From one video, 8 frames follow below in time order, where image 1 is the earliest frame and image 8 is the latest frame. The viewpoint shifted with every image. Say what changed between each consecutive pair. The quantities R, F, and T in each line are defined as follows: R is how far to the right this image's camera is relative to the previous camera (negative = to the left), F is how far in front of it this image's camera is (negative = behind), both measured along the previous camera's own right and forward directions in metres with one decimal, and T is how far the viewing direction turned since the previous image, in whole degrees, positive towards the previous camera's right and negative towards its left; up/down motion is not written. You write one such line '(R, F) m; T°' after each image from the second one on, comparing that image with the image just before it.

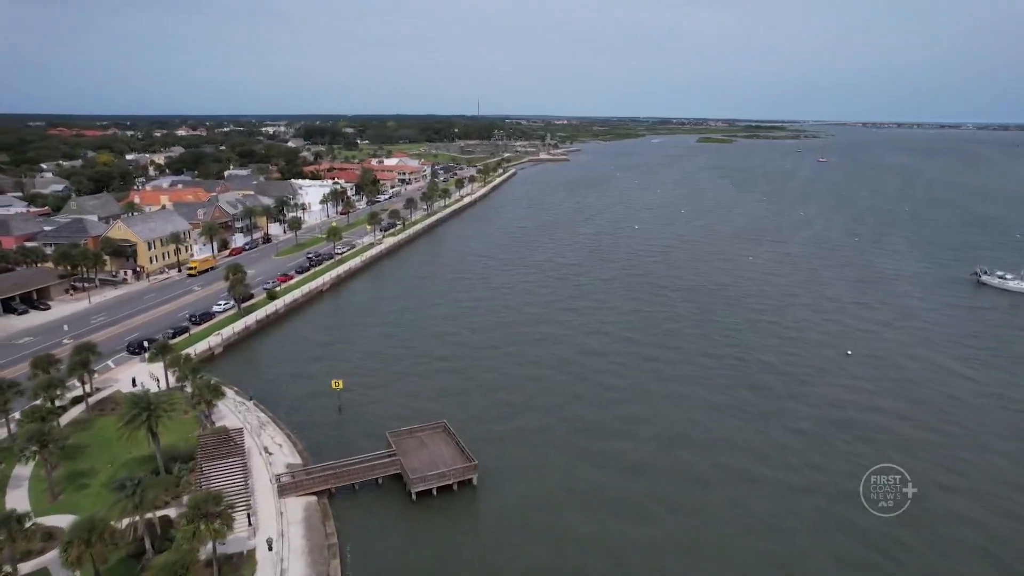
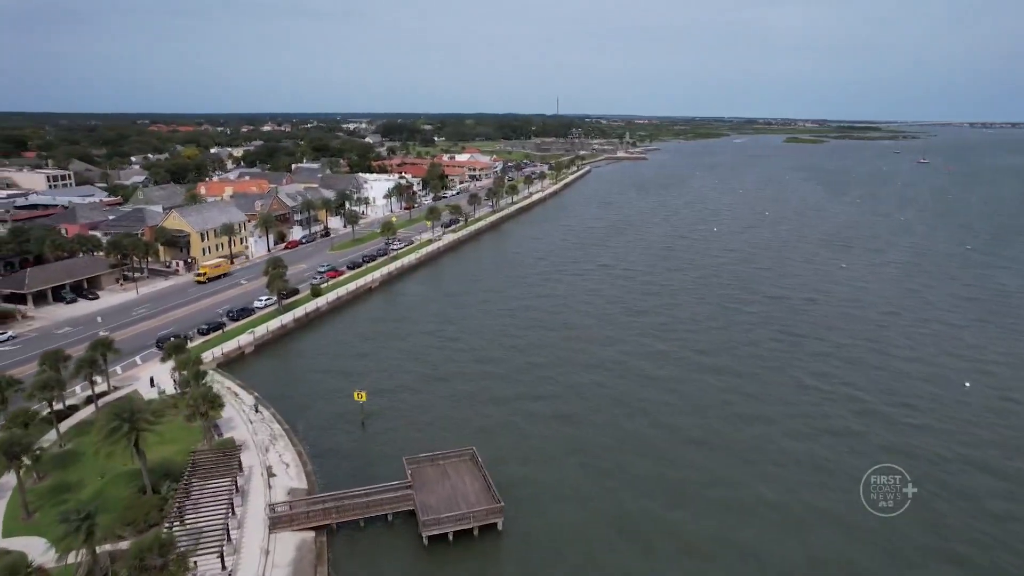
(+1.4, +5.5) m; -6°
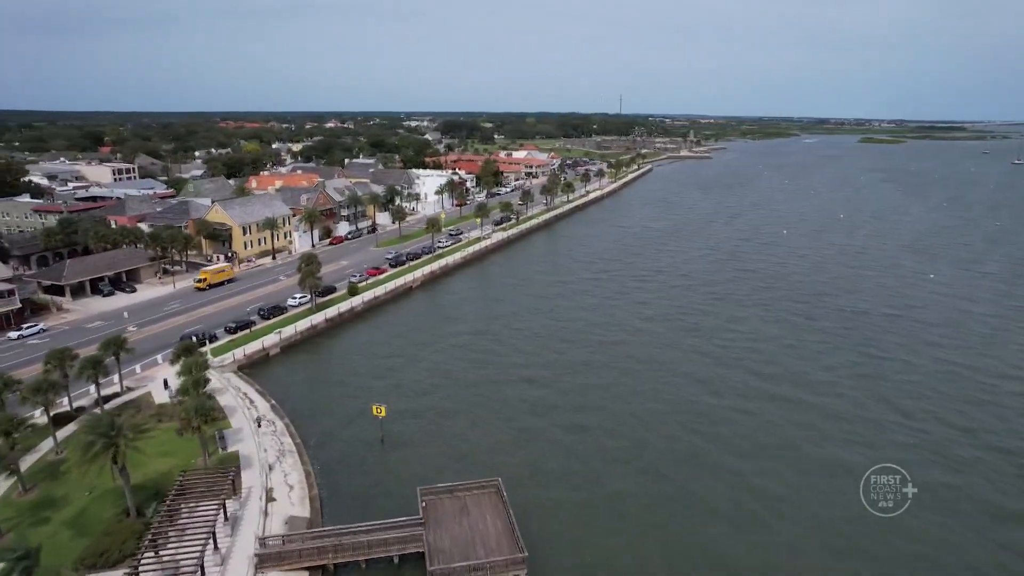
(+0.9, +4.4) m; -5°
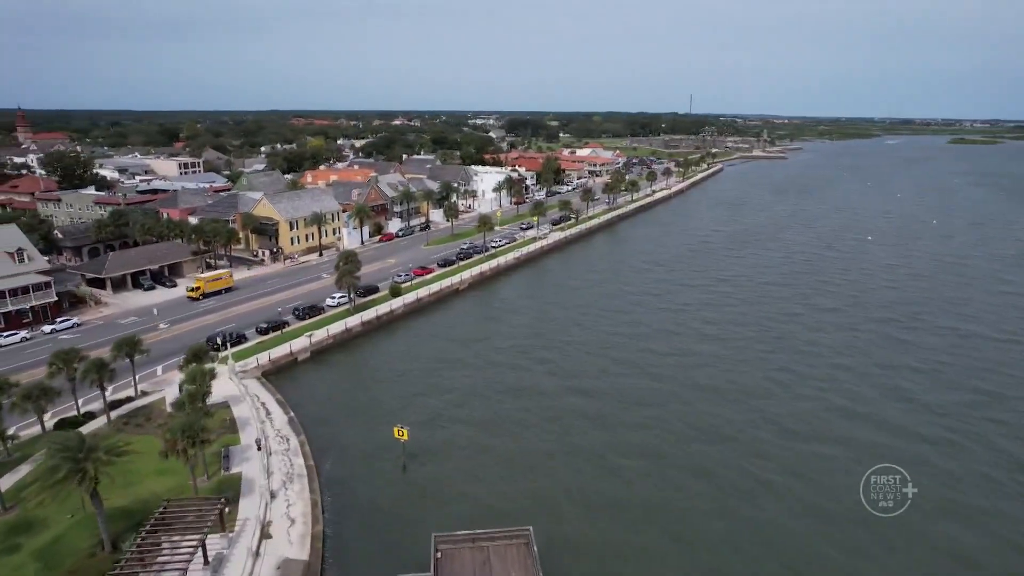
(+0.8, +4.6) m; -5°
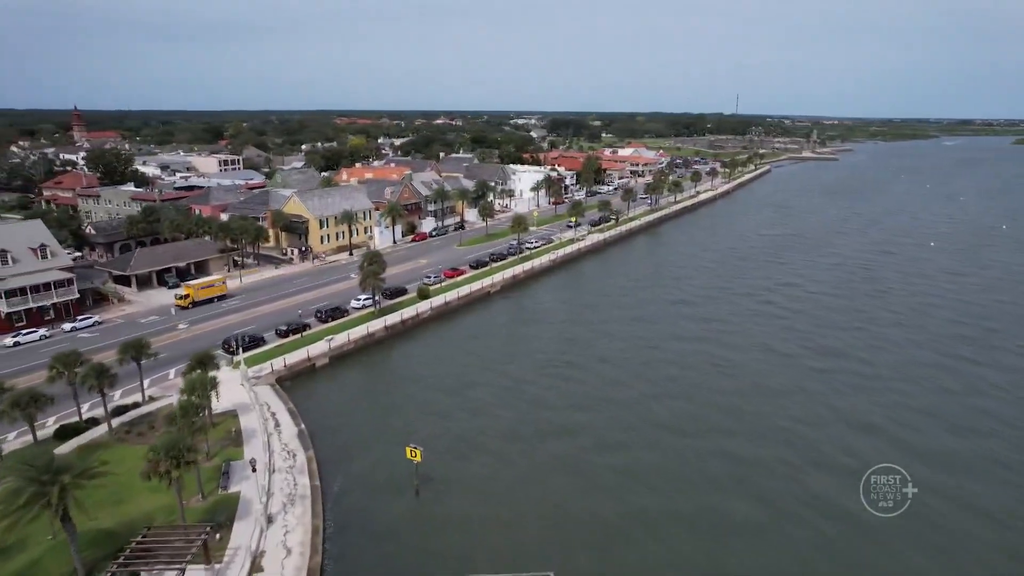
(+0.5, +3.0) m; -3°
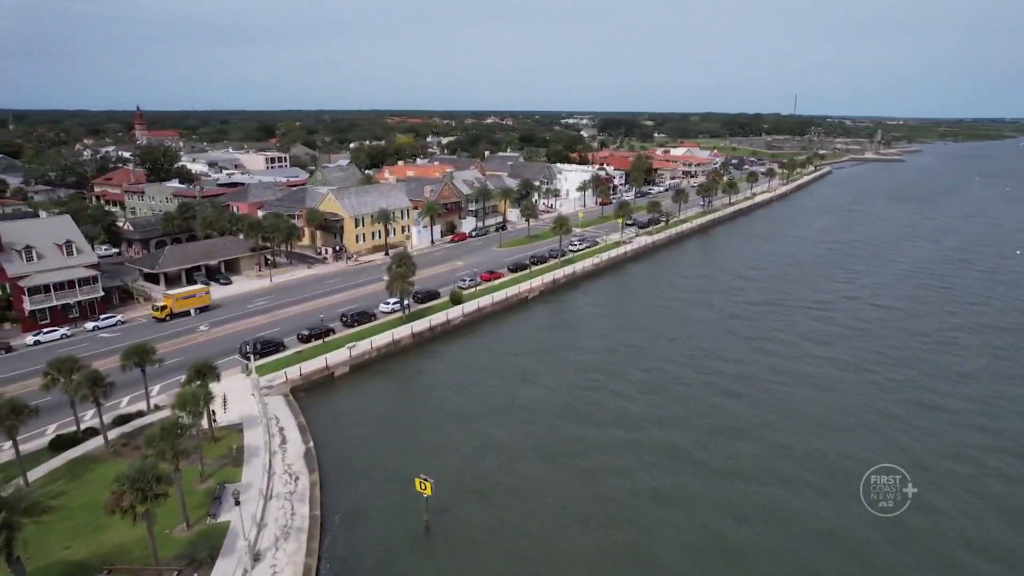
(+0.7, +3.4) m; -4°
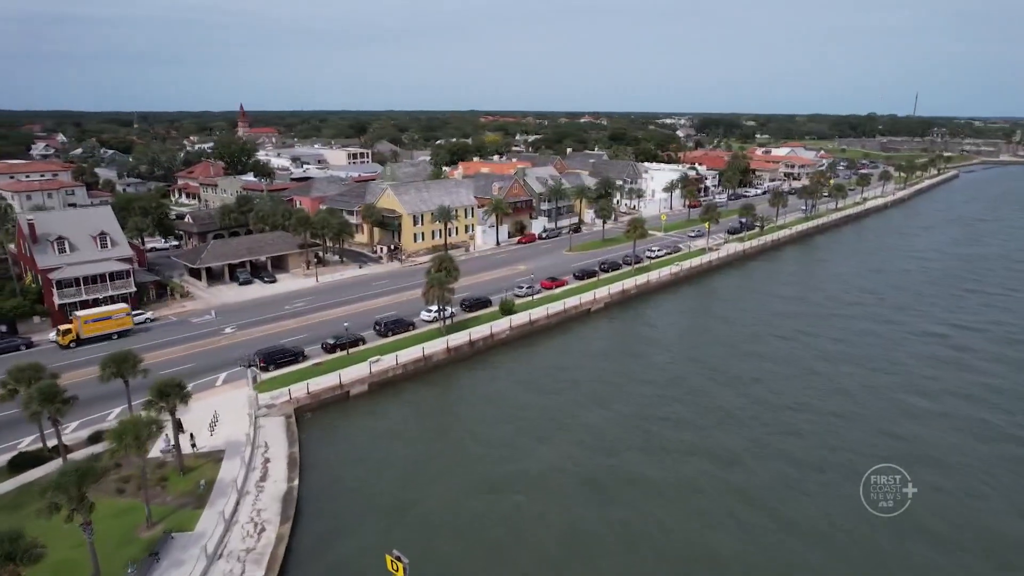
(+2.1, +6.1) m; -8°
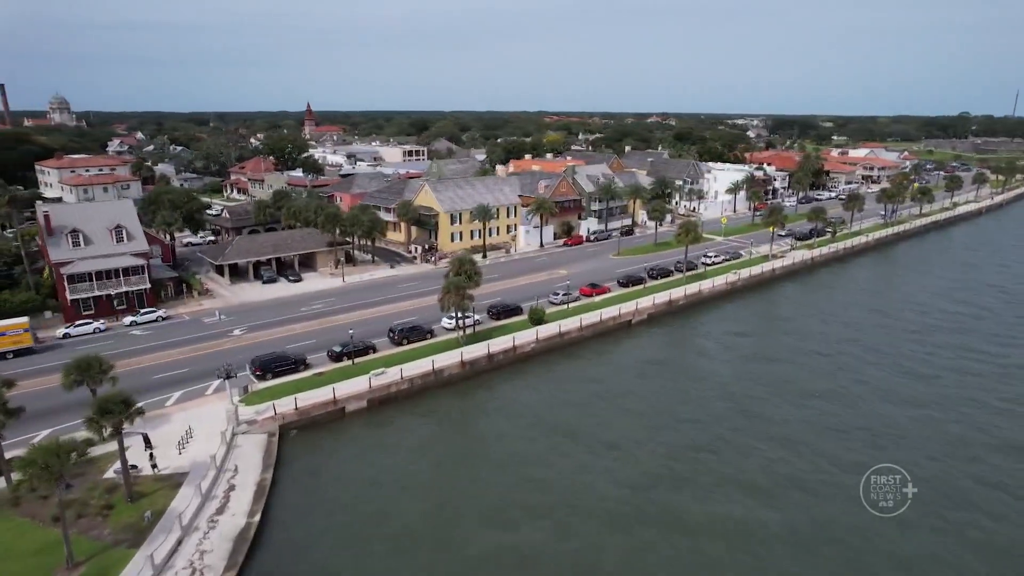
(+1.9, +4.2) m; -5°
